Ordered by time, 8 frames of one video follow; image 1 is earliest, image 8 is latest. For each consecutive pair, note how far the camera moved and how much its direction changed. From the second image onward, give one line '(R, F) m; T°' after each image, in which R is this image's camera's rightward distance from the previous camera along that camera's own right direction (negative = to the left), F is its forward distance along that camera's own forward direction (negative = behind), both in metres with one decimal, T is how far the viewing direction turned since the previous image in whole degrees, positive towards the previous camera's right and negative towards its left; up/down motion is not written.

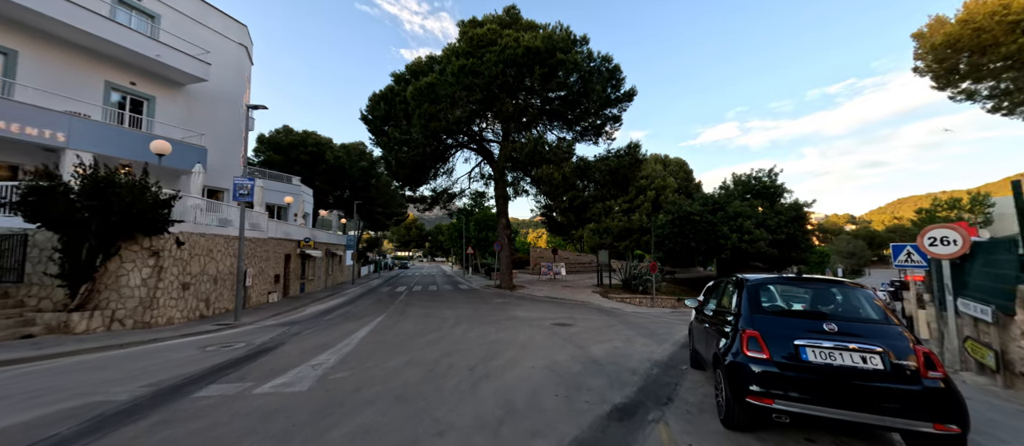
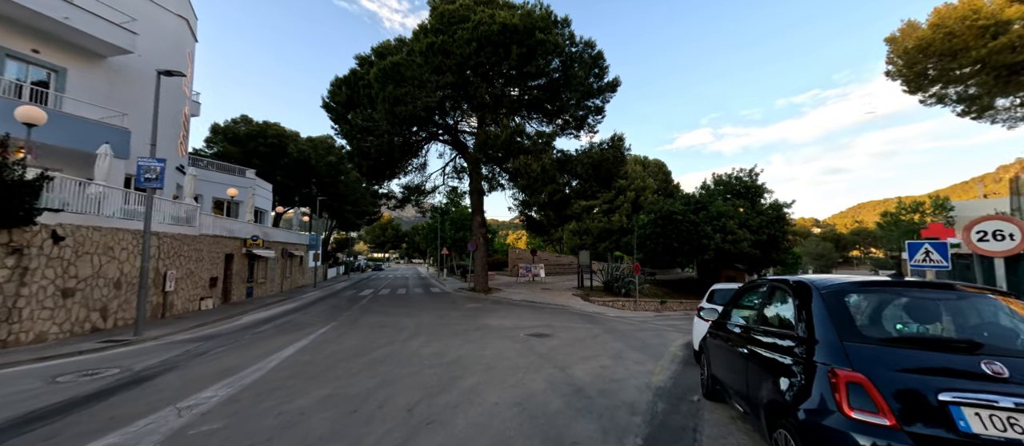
(+0.3, +1.6) m; +3°
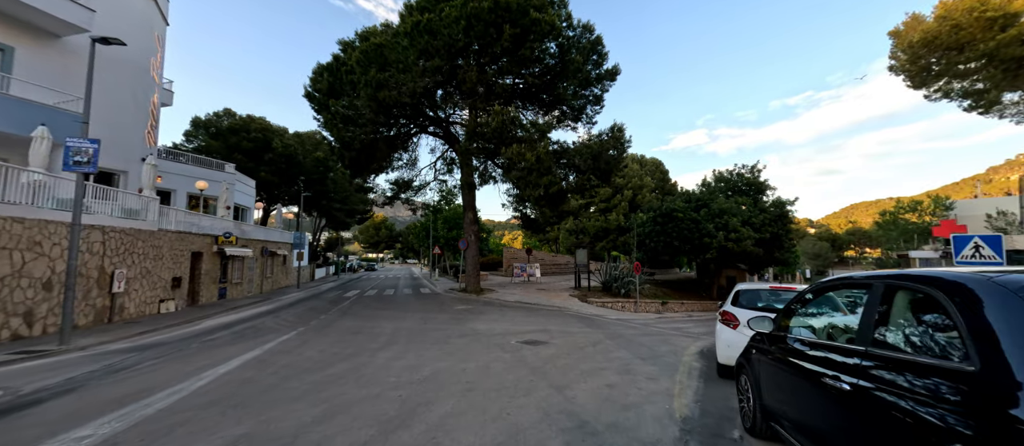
(+0.1, +1.2) m; +1°
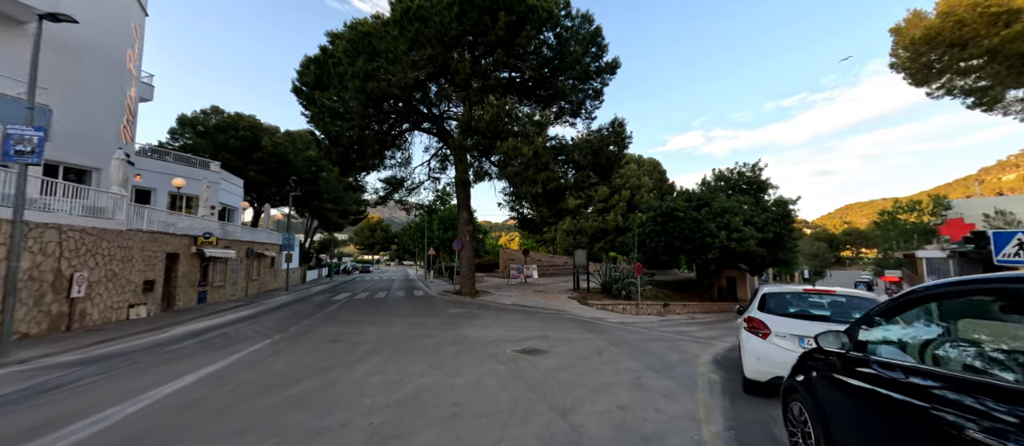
(0.0, +0.8) m; +1°
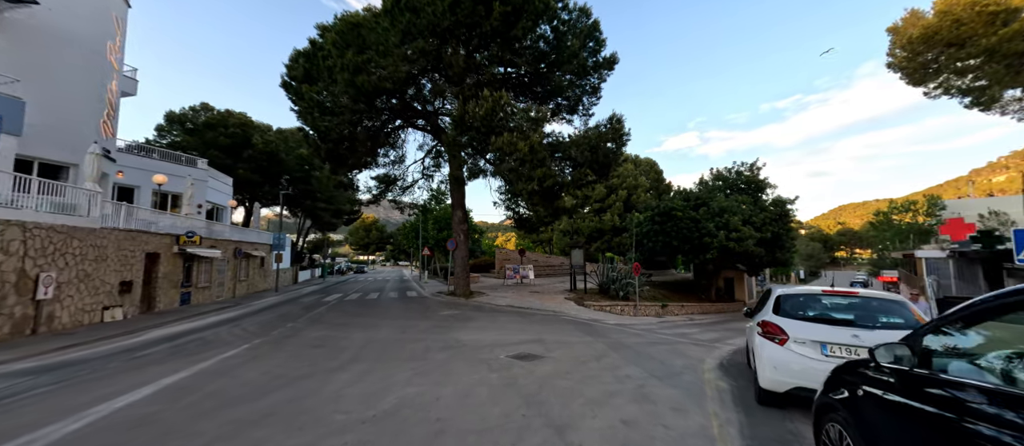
(+0.1, +0.5) m; +1°
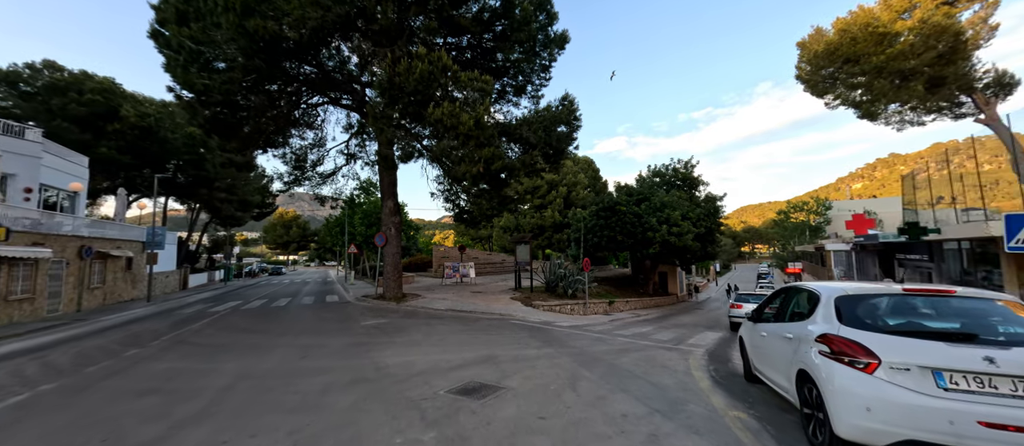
(-0.1, +2.0) m; +10°
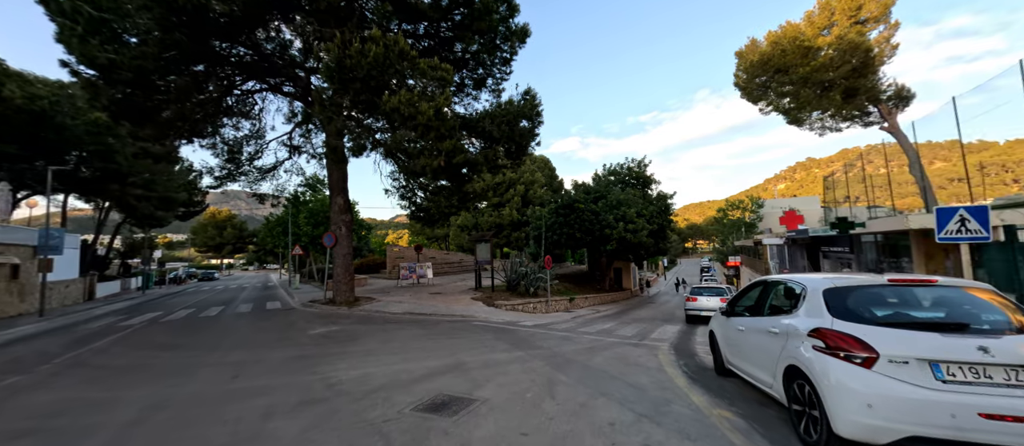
(-0.2, +0.5) m; +7°
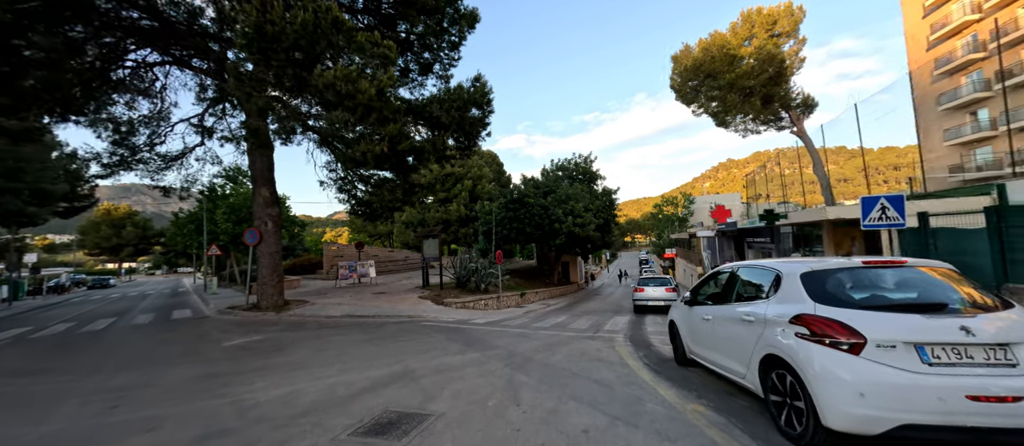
(-0.1, +0.6) m; +9°
